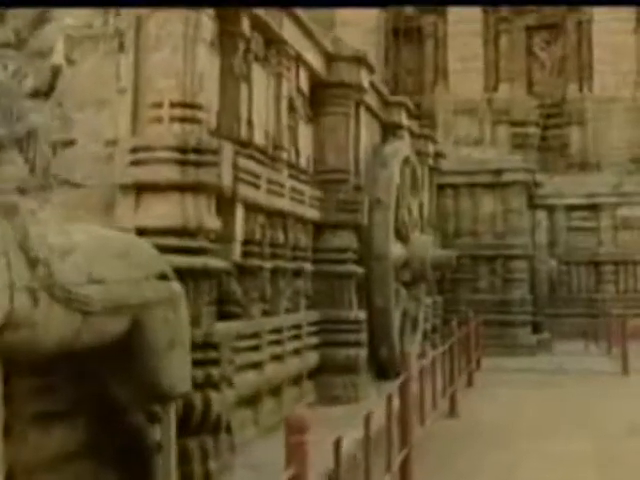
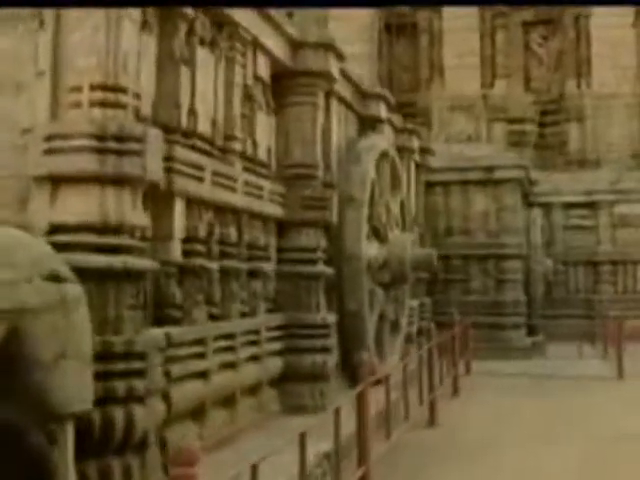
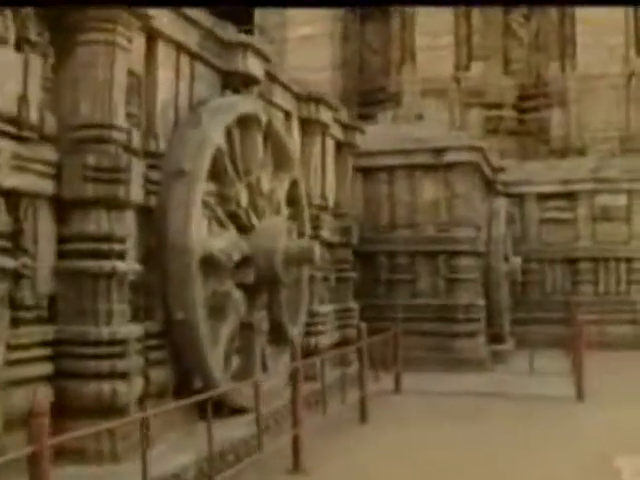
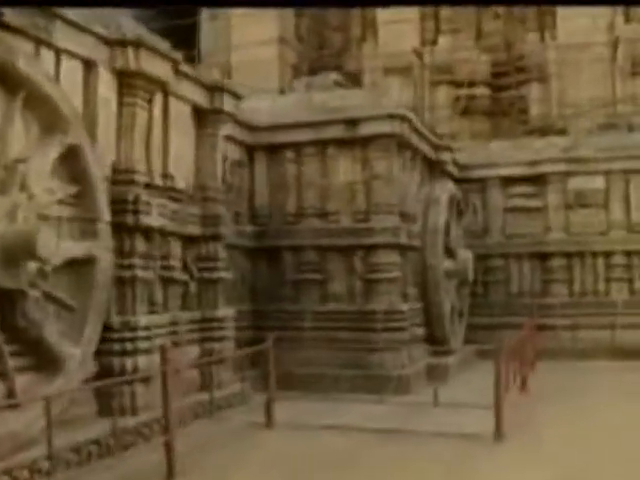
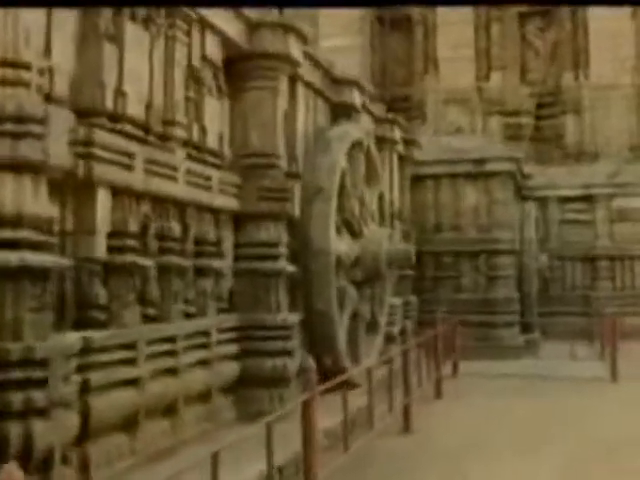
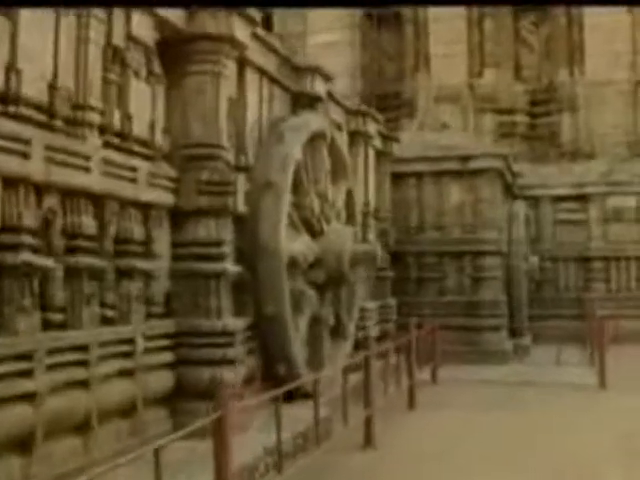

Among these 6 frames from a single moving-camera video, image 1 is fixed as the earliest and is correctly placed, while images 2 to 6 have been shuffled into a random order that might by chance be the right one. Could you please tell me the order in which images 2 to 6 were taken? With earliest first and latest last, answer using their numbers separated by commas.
2, 5, 6, 3, 4
